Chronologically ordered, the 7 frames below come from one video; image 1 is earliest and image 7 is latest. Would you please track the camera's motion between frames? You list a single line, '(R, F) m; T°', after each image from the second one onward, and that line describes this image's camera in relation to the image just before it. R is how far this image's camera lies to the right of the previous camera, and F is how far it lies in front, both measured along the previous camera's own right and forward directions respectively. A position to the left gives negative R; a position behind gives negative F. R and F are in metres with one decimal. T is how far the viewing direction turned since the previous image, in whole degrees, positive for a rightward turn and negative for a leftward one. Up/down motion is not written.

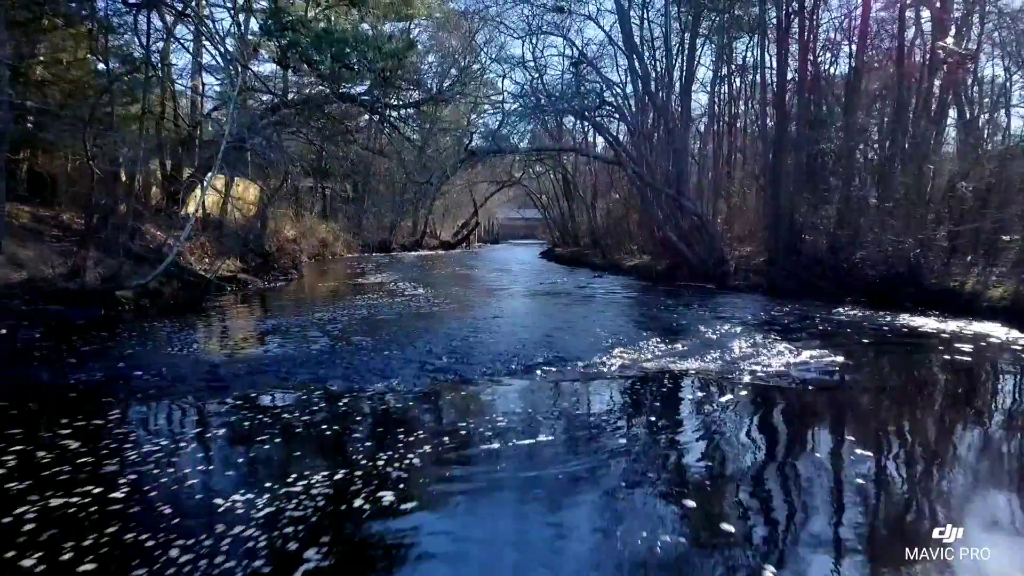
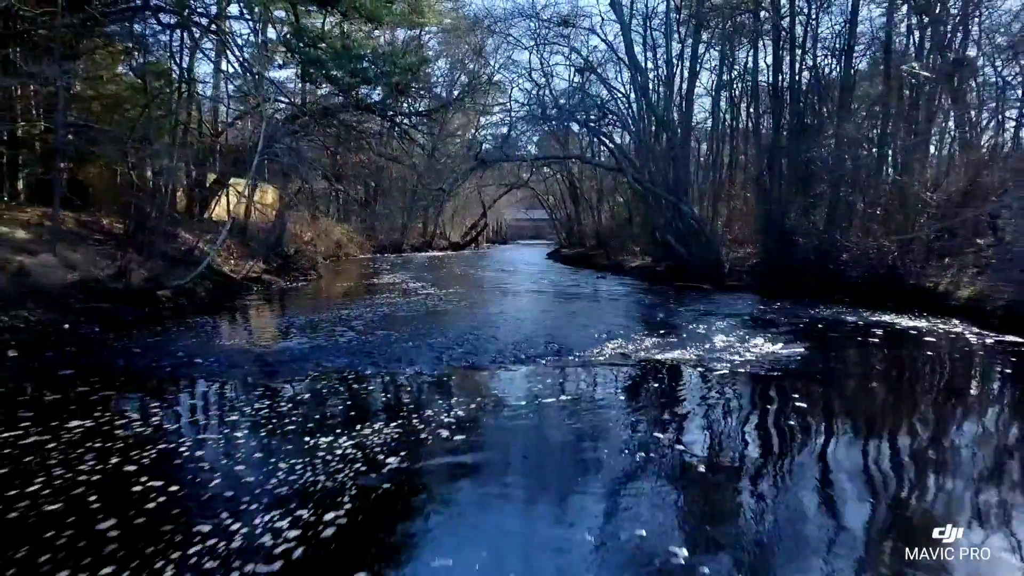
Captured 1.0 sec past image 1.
(0.0, -1.1) m; -1°
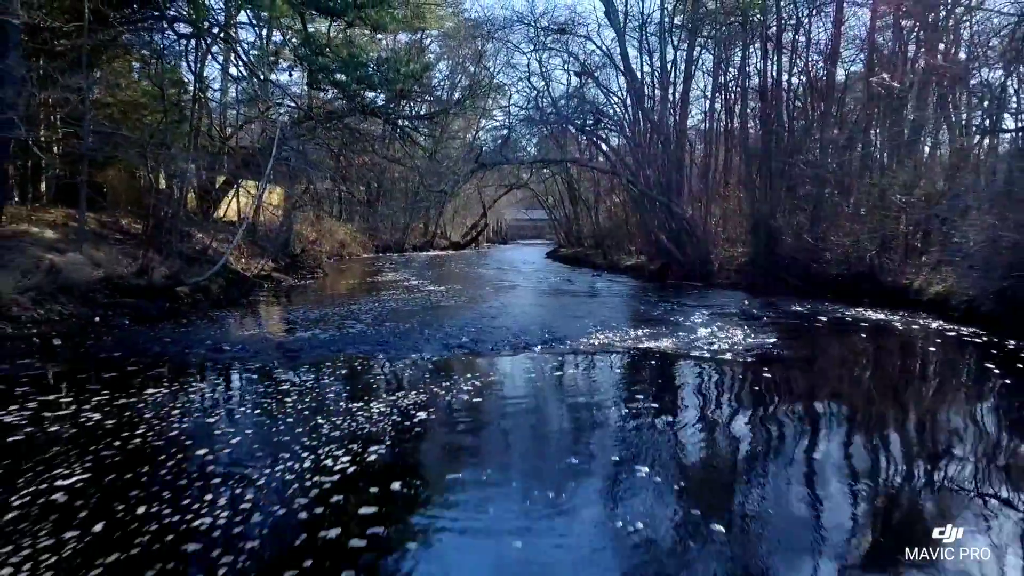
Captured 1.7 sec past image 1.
(0.0, -0.8) m; 0°
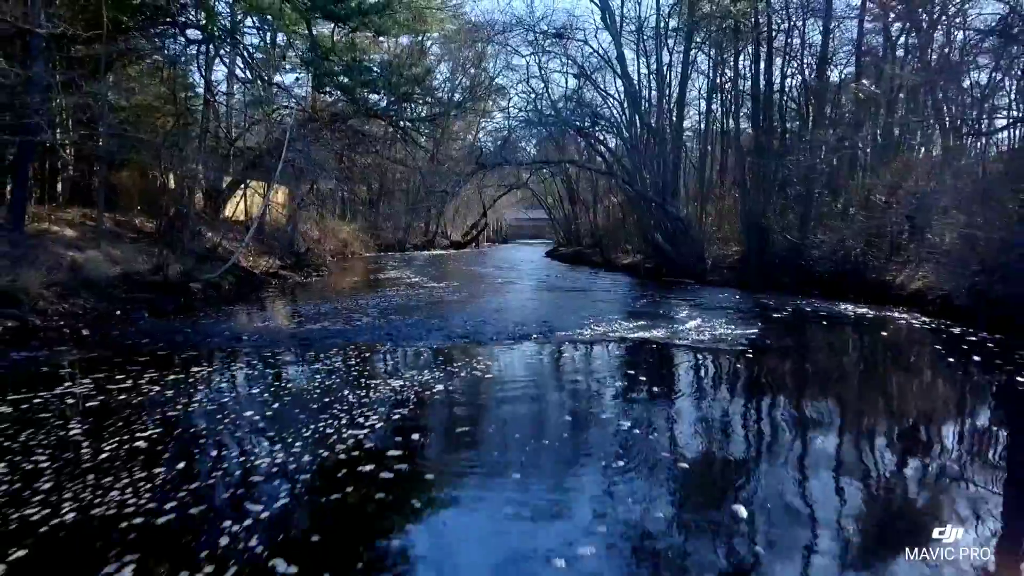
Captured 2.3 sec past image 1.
(0.0, -0.7) m; 0°
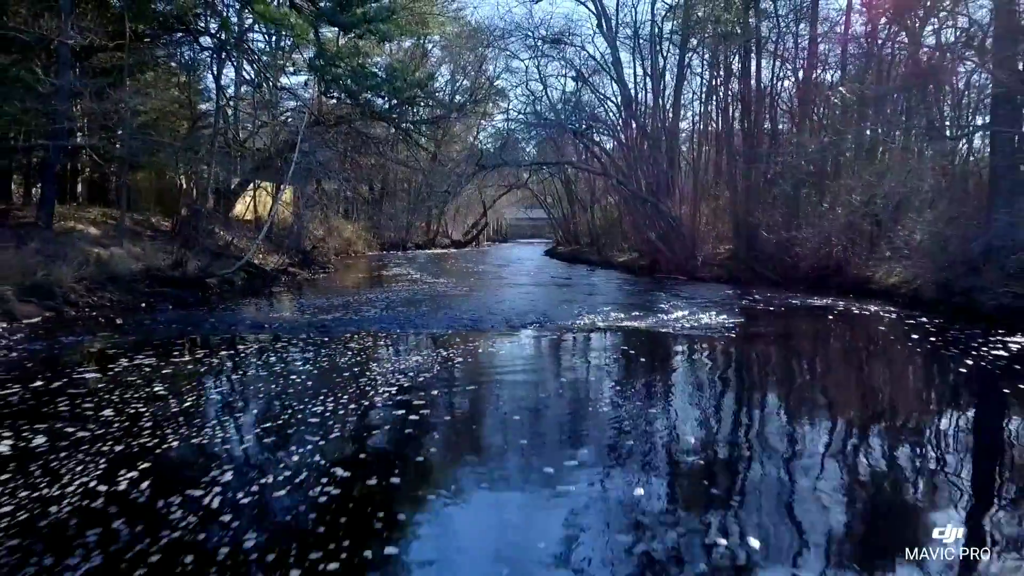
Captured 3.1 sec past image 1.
(0.0, -0.9) m; 0°
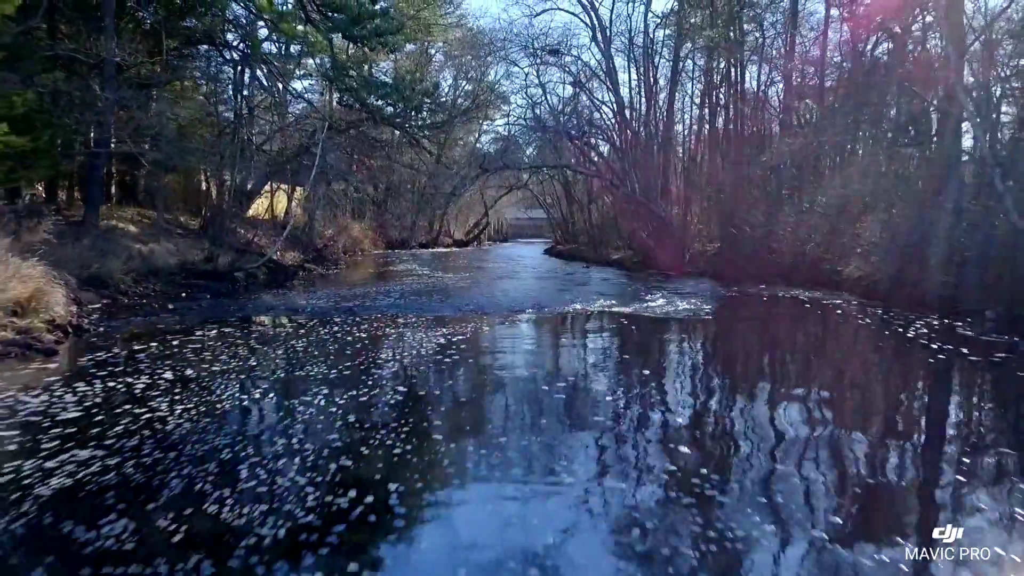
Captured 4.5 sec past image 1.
(0.0, -1.6) m; 0°
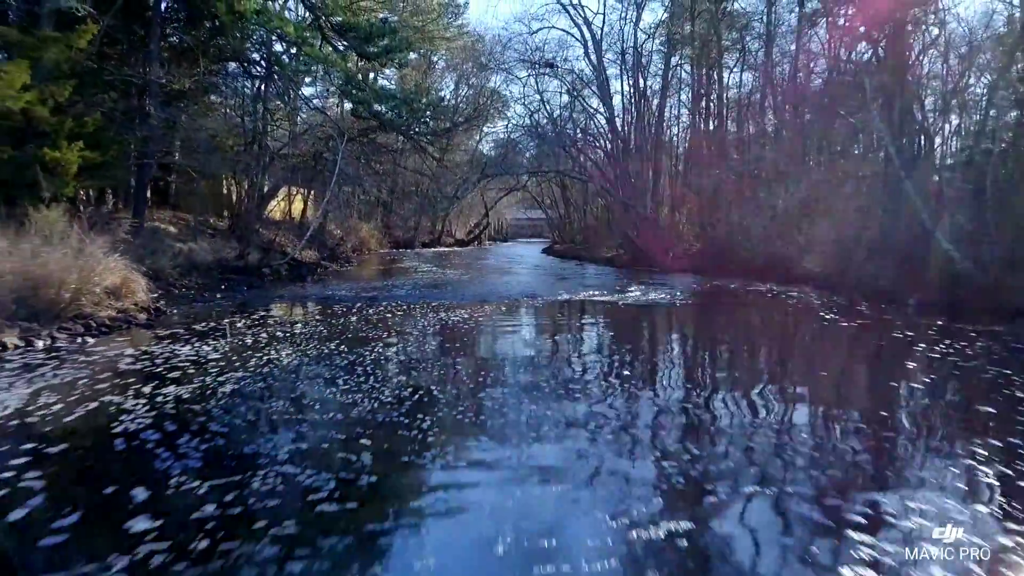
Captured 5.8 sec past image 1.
(0.0, -2.1) m; 0°
